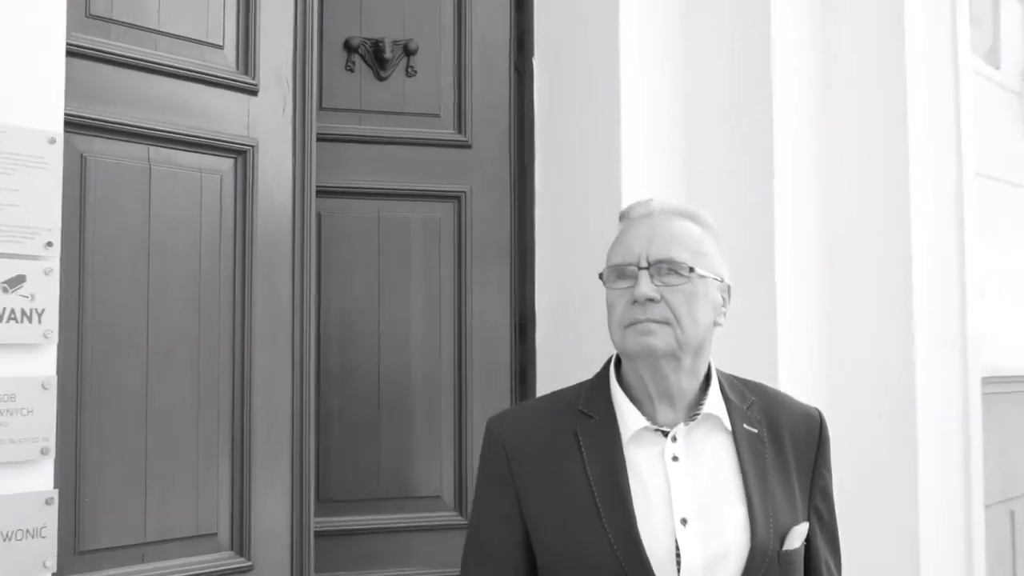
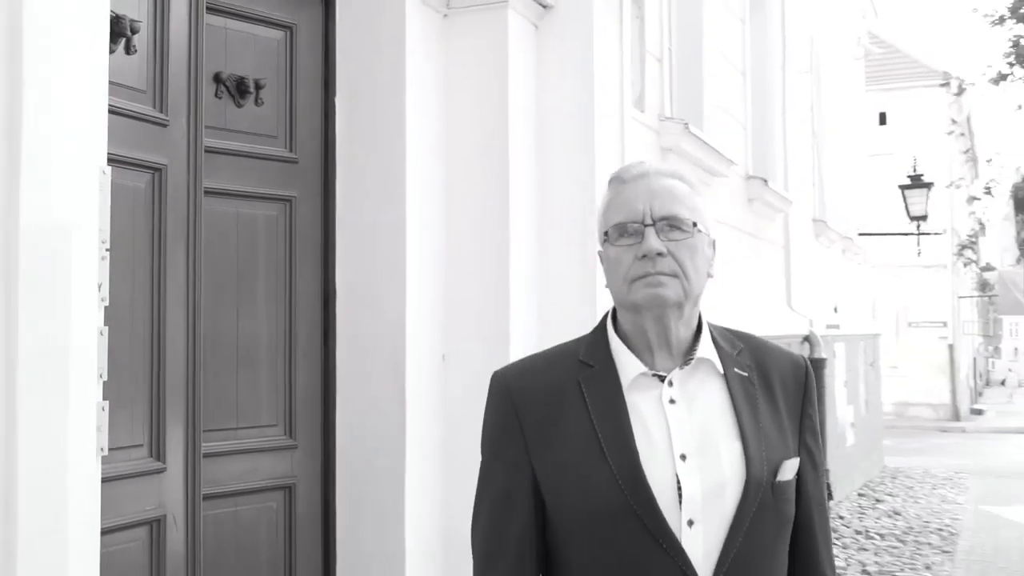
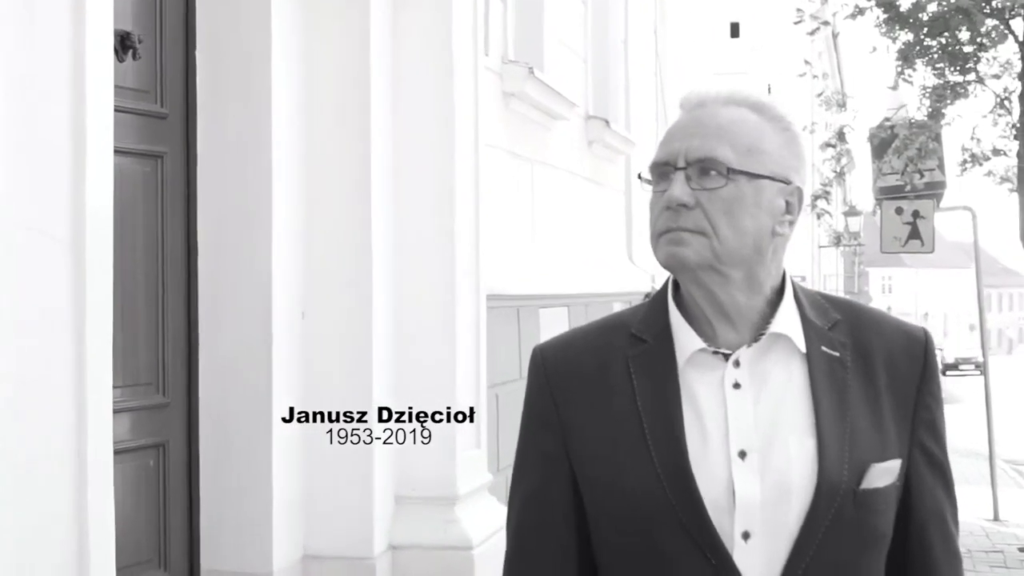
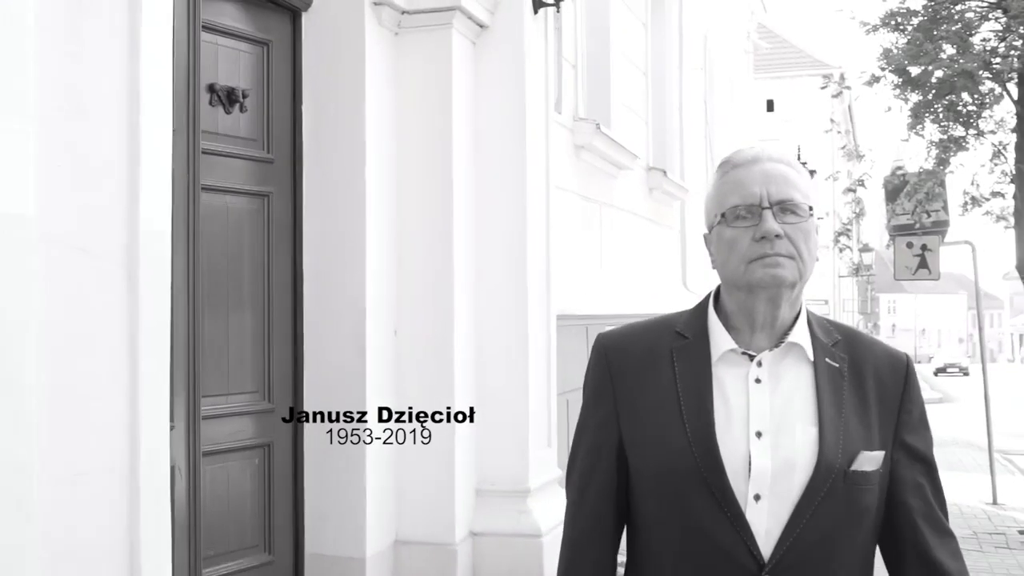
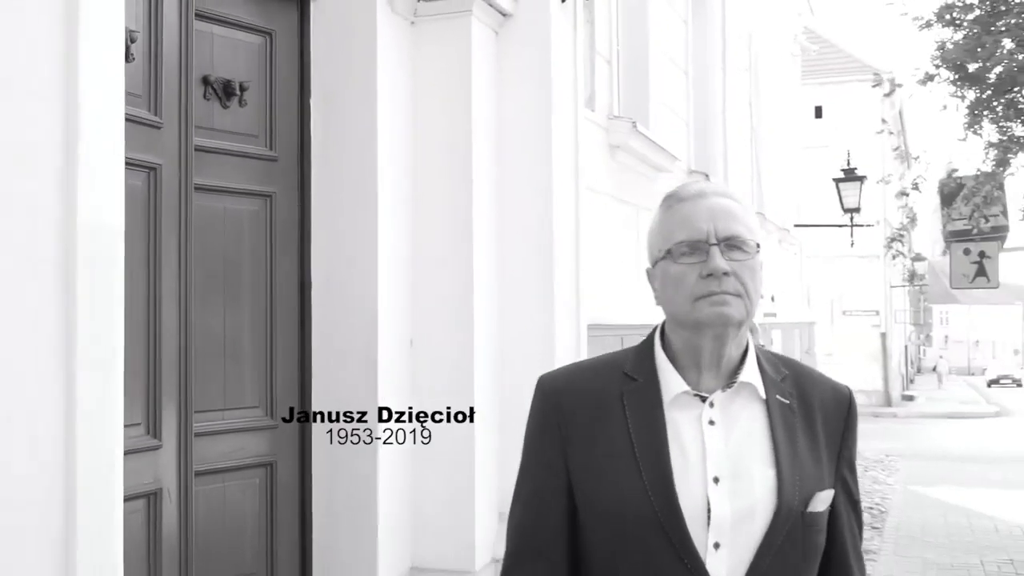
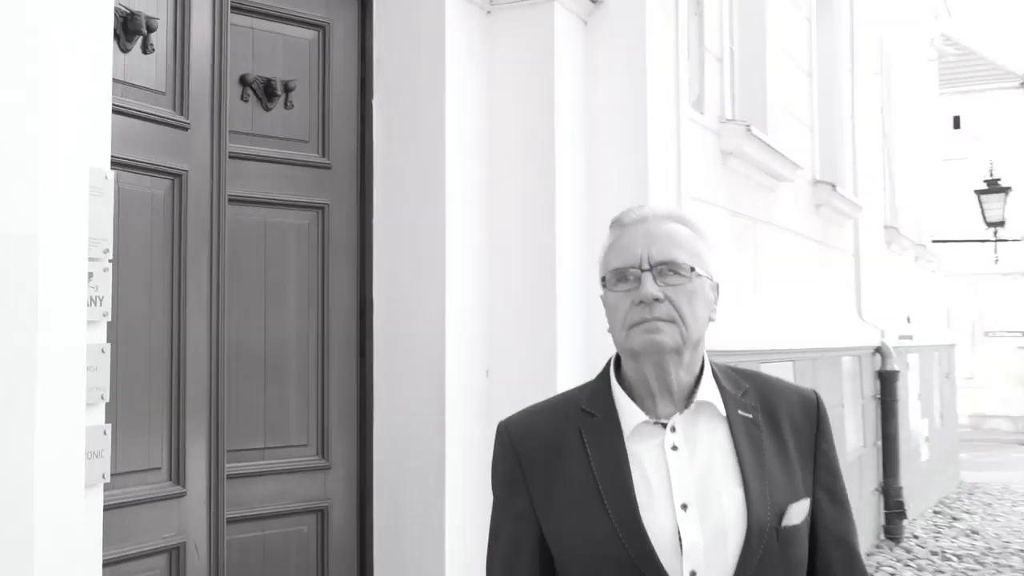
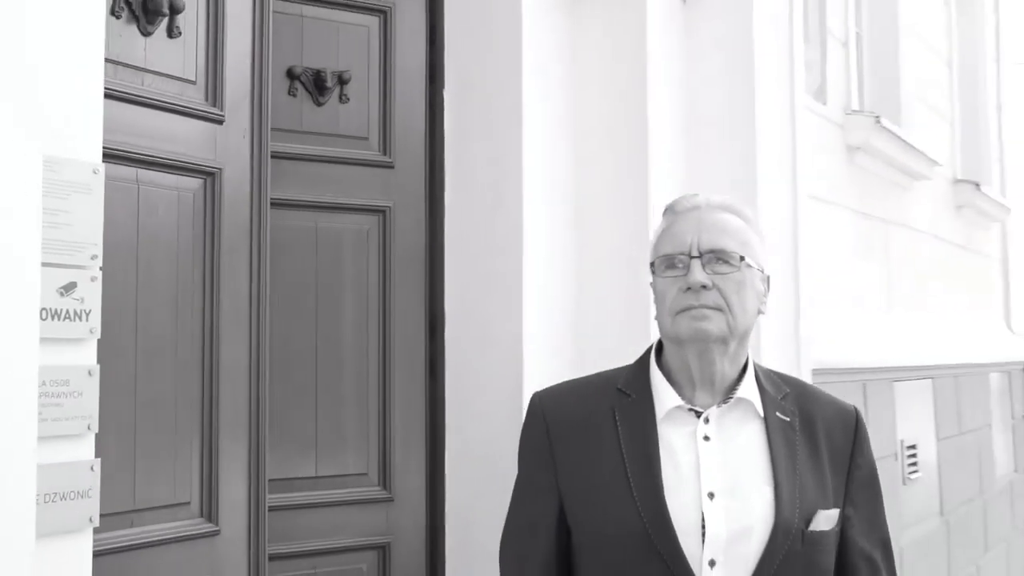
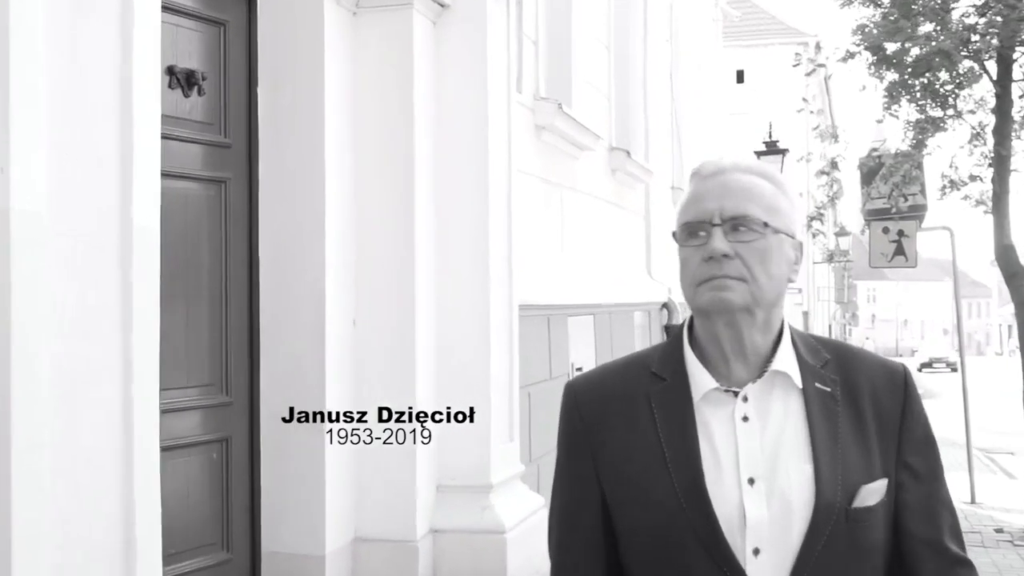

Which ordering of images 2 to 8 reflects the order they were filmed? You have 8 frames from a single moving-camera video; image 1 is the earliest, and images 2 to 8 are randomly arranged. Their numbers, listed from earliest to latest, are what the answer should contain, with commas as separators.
7, 6, 2, 5, 4, 8, 3
